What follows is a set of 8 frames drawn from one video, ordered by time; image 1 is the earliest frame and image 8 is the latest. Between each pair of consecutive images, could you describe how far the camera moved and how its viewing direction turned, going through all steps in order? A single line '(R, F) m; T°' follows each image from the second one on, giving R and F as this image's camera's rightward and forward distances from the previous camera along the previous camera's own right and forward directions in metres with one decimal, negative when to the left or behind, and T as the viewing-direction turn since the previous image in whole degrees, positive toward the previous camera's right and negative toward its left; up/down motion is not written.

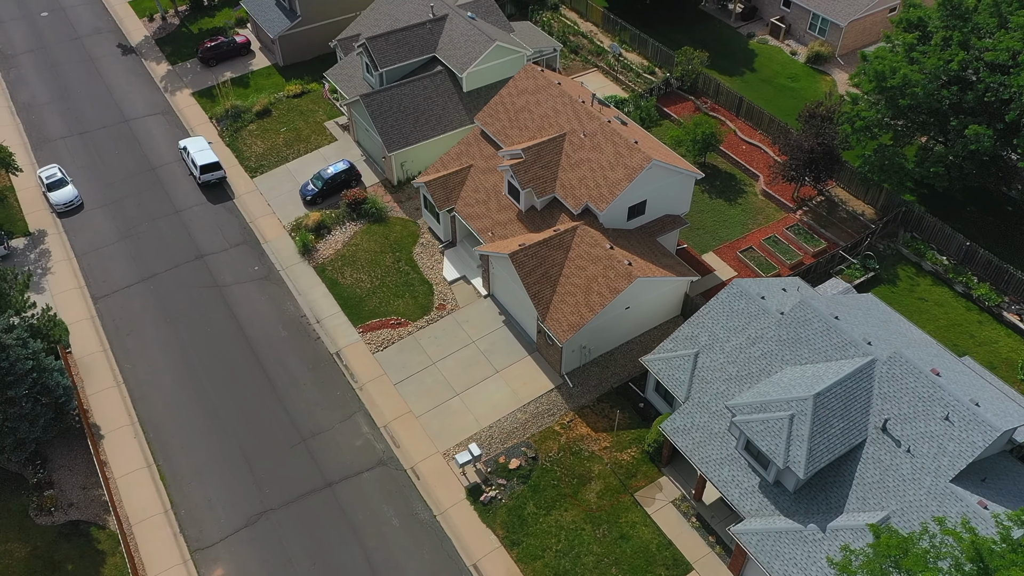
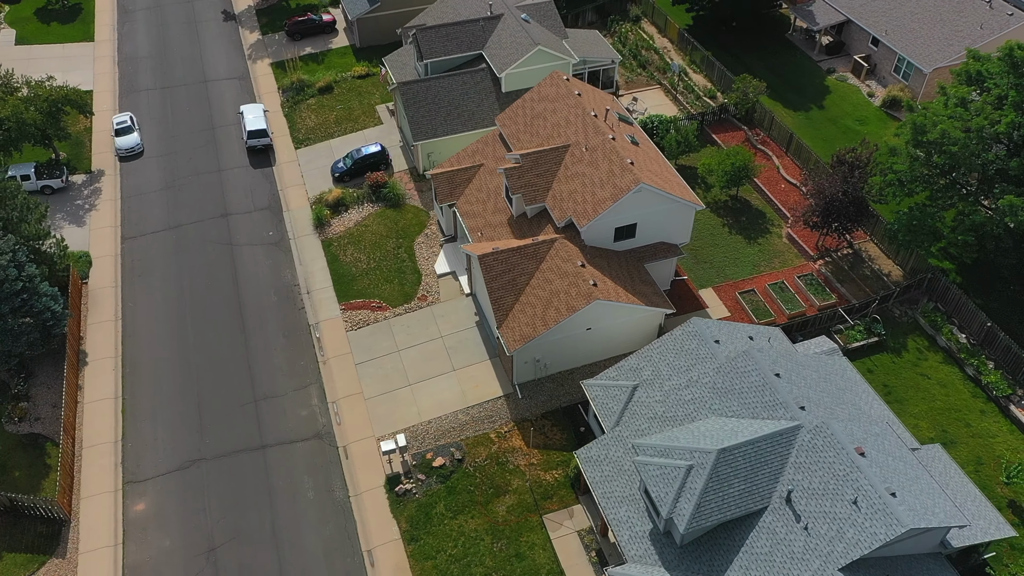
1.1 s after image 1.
(+6.5, +0.6) m; -10°
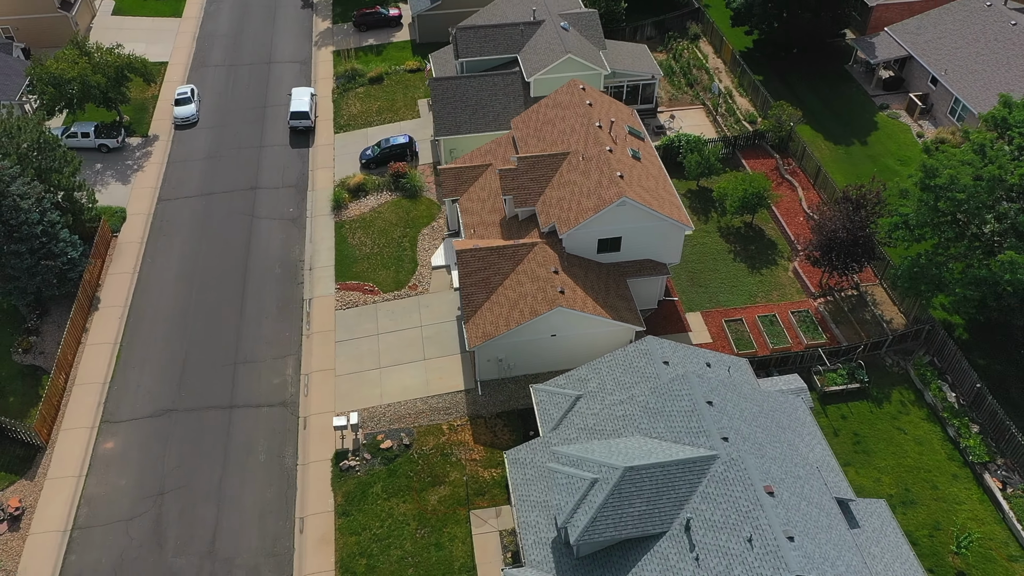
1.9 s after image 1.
(+5.0, -0.1) m; -7°
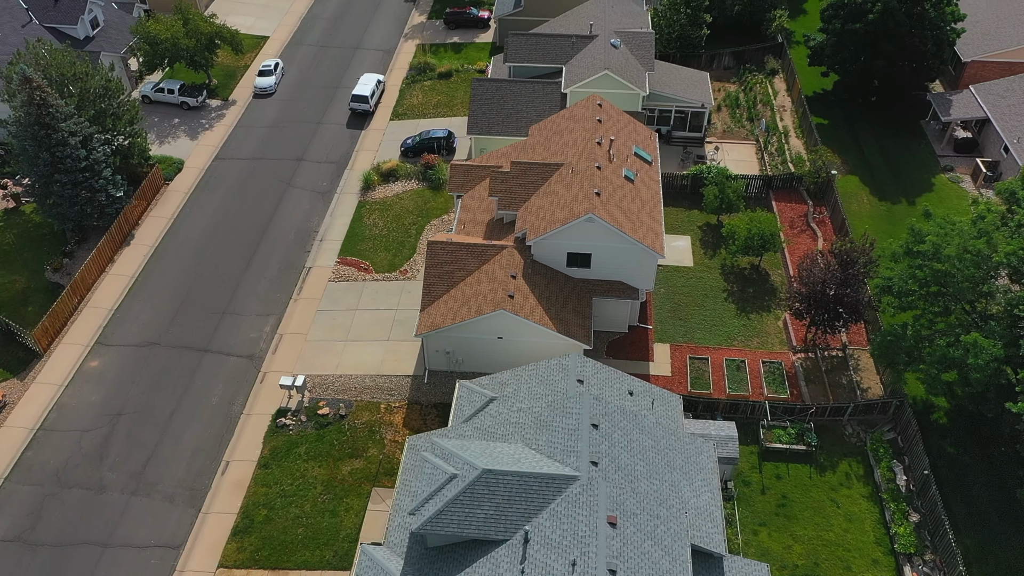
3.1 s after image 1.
(+7.2, +0.1) m; -10°
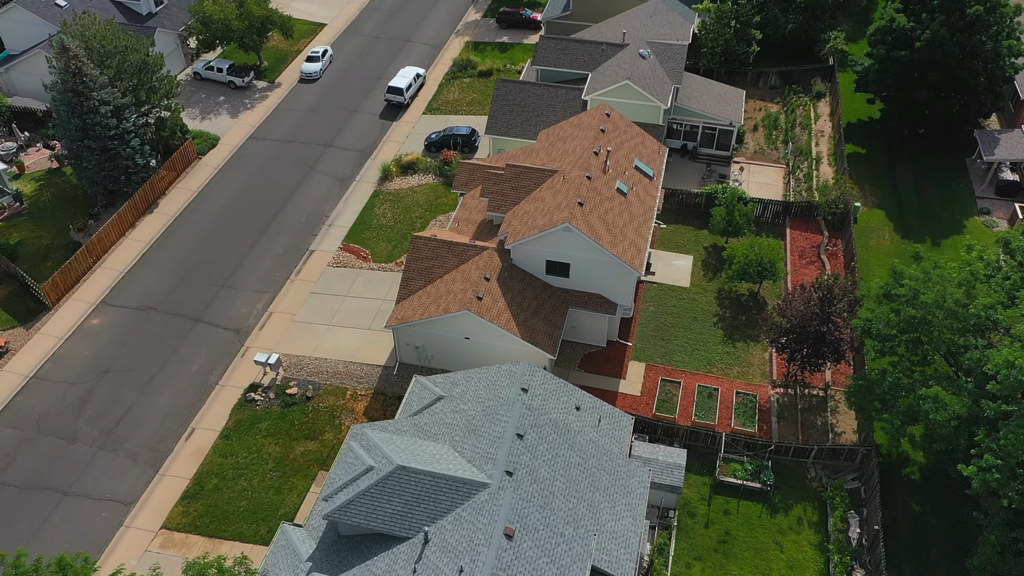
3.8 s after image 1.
(+4.4, +0.3) m; -6°
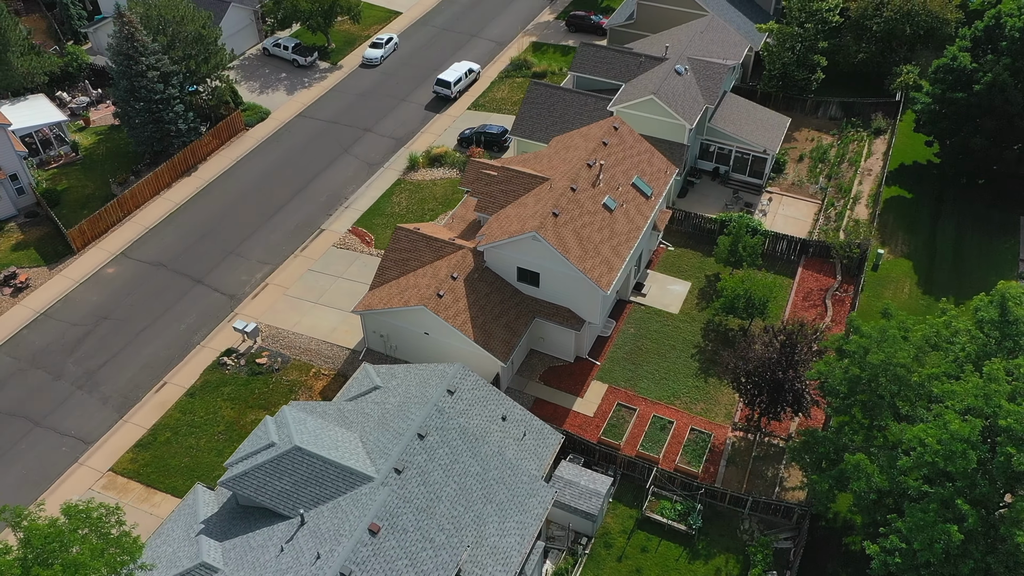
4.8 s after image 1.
(+5.7, +0.6) m; -8°
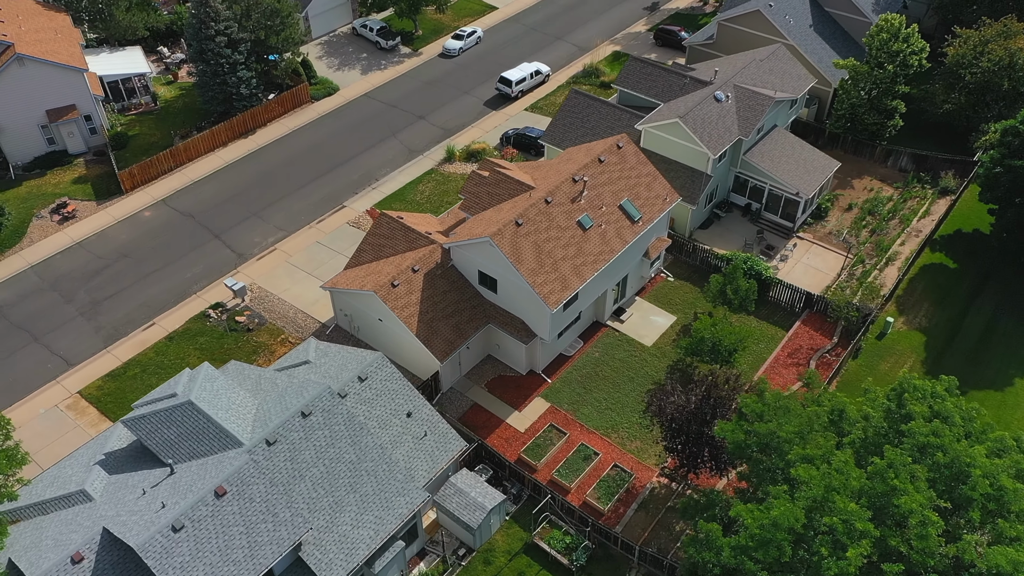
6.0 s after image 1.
(+7.2, +0.9) m; -10°
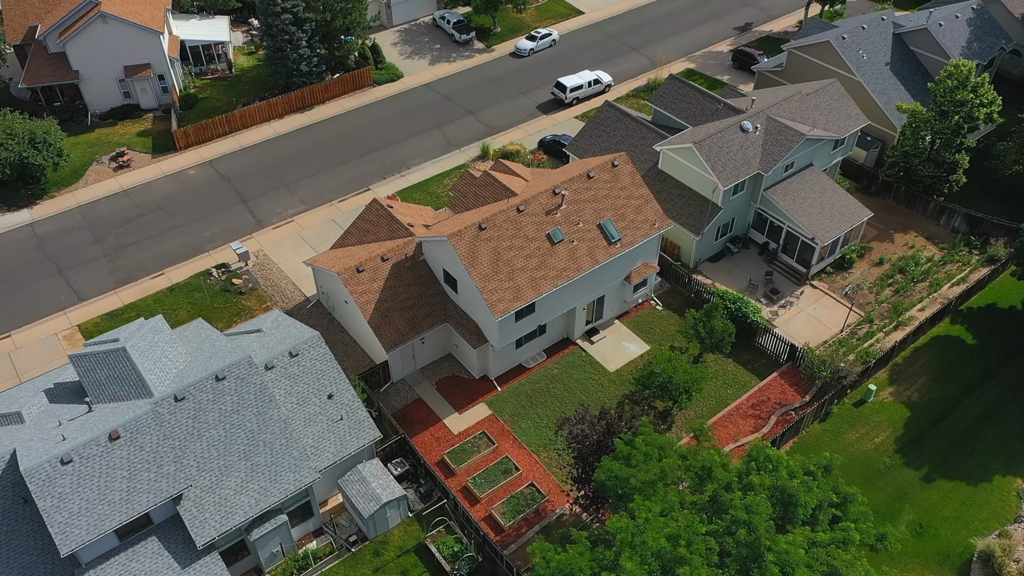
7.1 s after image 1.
(+6.6, +0.7) m; -9°
